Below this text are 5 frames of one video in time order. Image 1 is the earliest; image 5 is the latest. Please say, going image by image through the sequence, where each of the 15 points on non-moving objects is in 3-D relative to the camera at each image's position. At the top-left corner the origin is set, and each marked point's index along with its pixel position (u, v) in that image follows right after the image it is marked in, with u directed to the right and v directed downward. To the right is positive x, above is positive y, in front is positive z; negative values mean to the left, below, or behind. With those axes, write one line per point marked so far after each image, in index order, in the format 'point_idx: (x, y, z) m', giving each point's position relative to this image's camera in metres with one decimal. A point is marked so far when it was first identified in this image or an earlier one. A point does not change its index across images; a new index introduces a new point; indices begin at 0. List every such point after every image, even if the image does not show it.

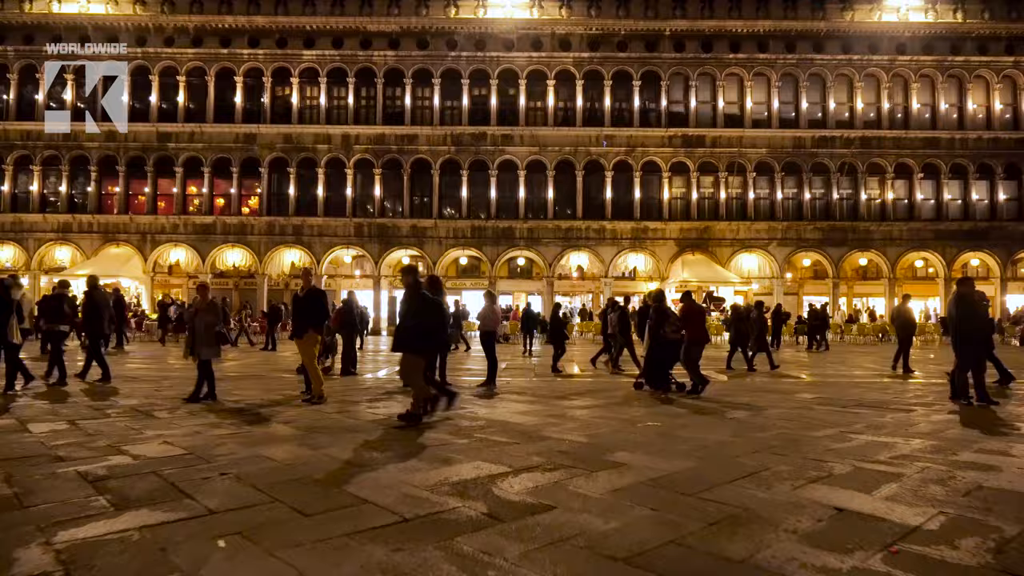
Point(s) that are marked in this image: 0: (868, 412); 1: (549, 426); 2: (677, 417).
0: (+4.6, -1.6, +9.3) m
1: (+0.4, -1.5, +7.9) m
2: (+2.0, -1.6, +8.7) m
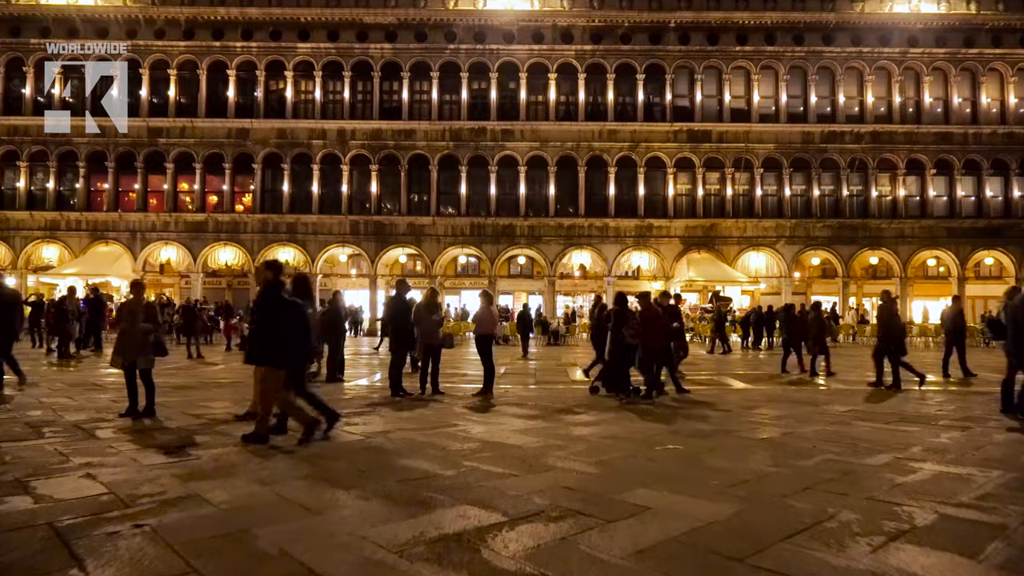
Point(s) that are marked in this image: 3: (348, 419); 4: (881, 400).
0: (+4.6, -1.6, +8.1) m
1: (+0.4, -1.5, +6.8) m
2: (+2.0, -1.6, +7.5) m
3: (-2.0, -1.6, +8.7) m
4: (+5.9, -1.8, +11.4) m
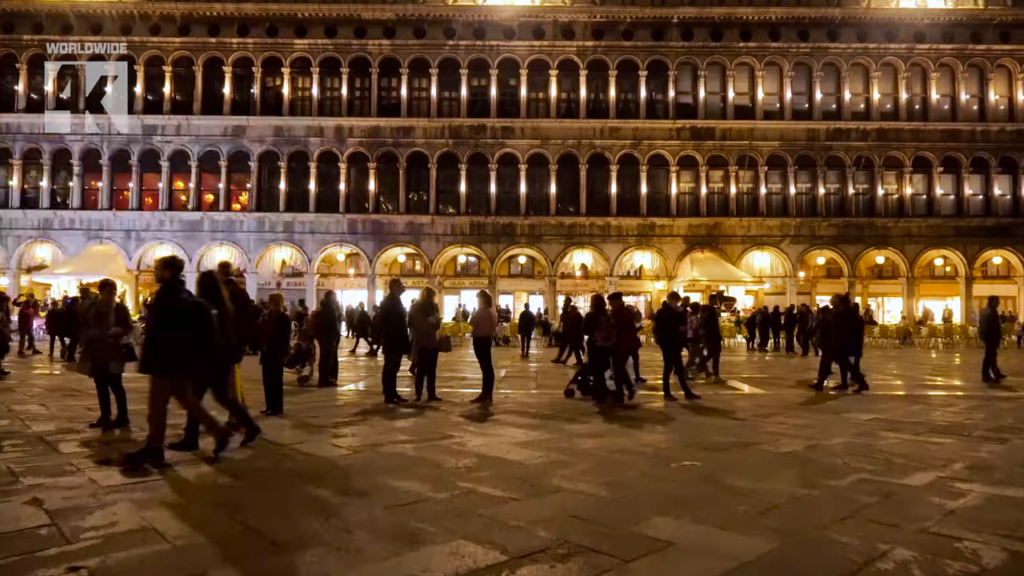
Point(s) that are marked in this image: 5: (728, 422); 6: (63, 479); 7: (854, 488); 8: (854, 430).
0: (+4.6, -1.6, +7.5) m
1: (+0.4, -1.5, +6.1) m
2: (+2.0, -1.6, +6.9) m
3: (-2.0, -1.6, +8.1) m
4: (+5.9, -1.8, +10.8) m
5: (+2.7, -1.7, +9.0) m
6: (-3.5, -1.5, +5.5) m
7: (+2.6, -1.5, +5.4) m
8: (+4.0, -1.7, +8.3) m
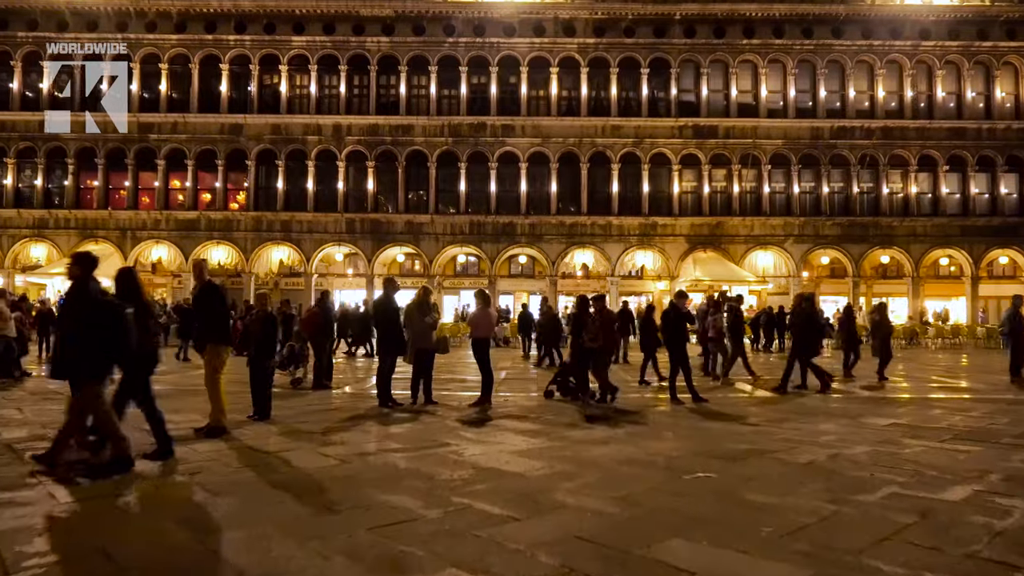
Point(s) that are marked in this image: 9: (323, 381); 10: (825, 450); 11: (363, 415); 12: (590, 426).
0: (+4.6, -1.6, +7.0) m
1: (+0.4, -1.5, +5.7) m
2: (+2.0, -1.6, +6.4) m
3: (-2.0, -1.6, +7.6) m
4: (+5.9, -1.8, +10.3) m
5: (+2.7, -1.7, +8.5) m
6: (-3.5, -1.5, +5.1) m
7: (+2.6, -1.5, +4.9) m
8: (+4.0, -1.6, +7.8) m
9: (-3.5, -1.7, +13.3) m
10: (+3.1, -1.6, +7.0) m
11: (-2.0, -1.7, +9.5) m
12: (+0.9, -1.6, +8.5) m
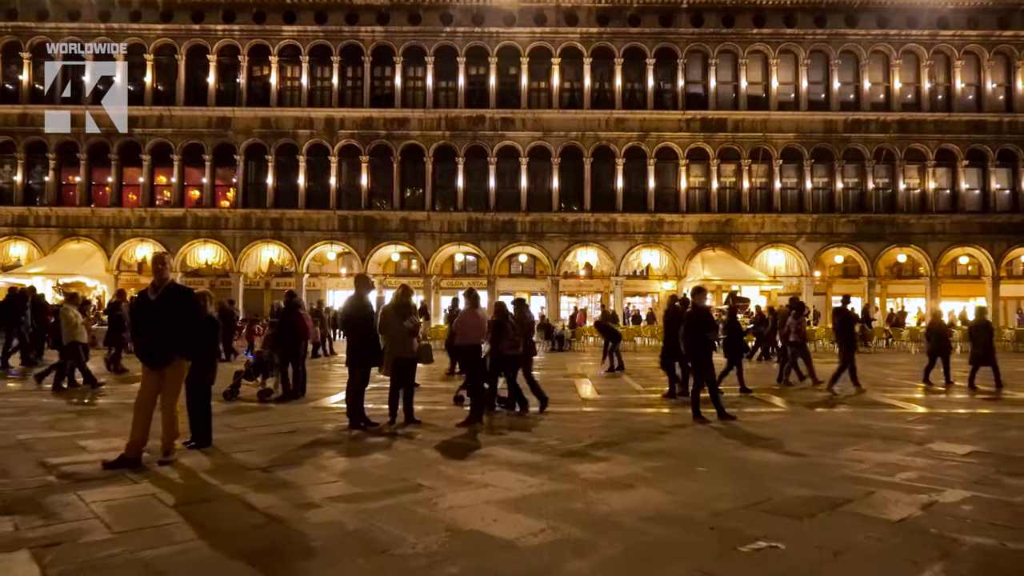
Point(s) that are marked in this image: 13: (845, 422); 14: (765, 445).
0: (+4.6, -1.6, +5.4) m
1: (+0.3, -1.5, +4.0) m
2: (+1.9, -1.5, +4.8) m
3: (-2.1, -1.6, +6.0) m
4: (+5.8, -1.8, +8.6) m
5: (+2.7, -1.7, +6.9) m
6: (-3.6, -1.4, +3.4) m
7: (+2.5, -1.5, +3.3) m
8: (+3.9, -1.6, +6.2) m
9: (-3.6, -1.7, +11.6) m
10: (+3.0, -1.6, +5.3) m
11: (-2.1, -1.7, +7.9) m
12: (+0.9, -1.6, +6.8) m
13: (+4.4, -1.8, +9.5) m
14: (+2.7, -1.7, +7.7) m
